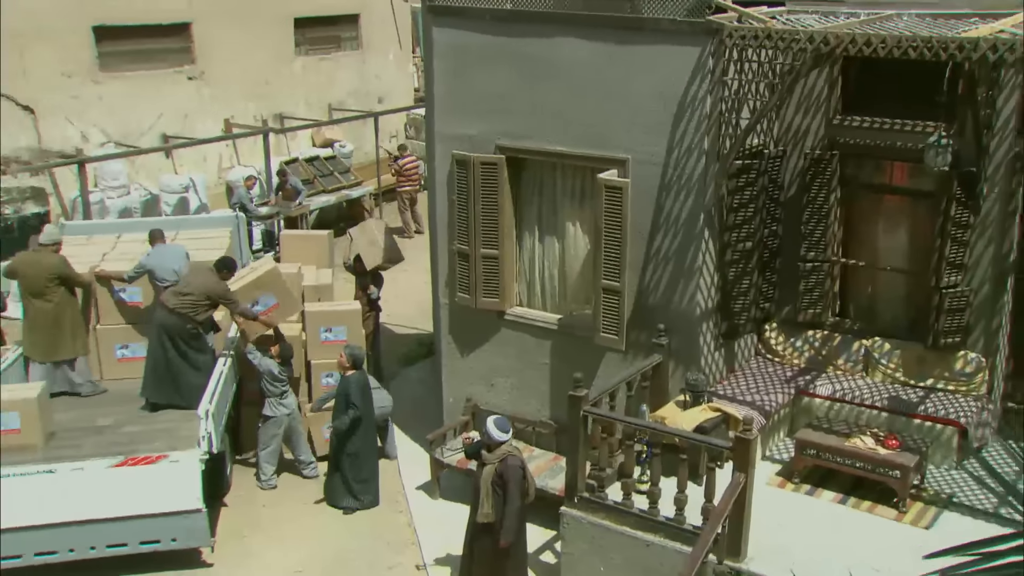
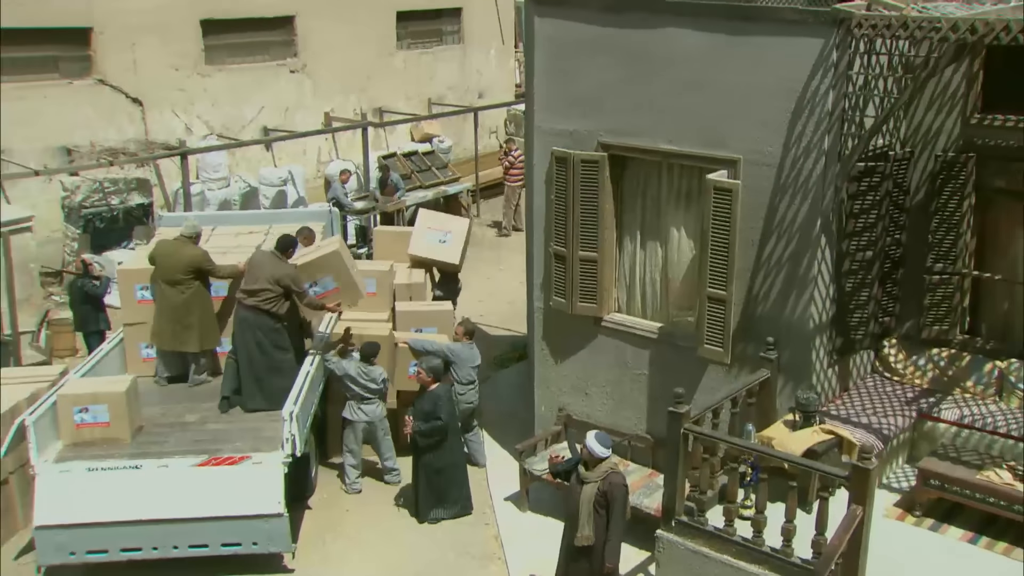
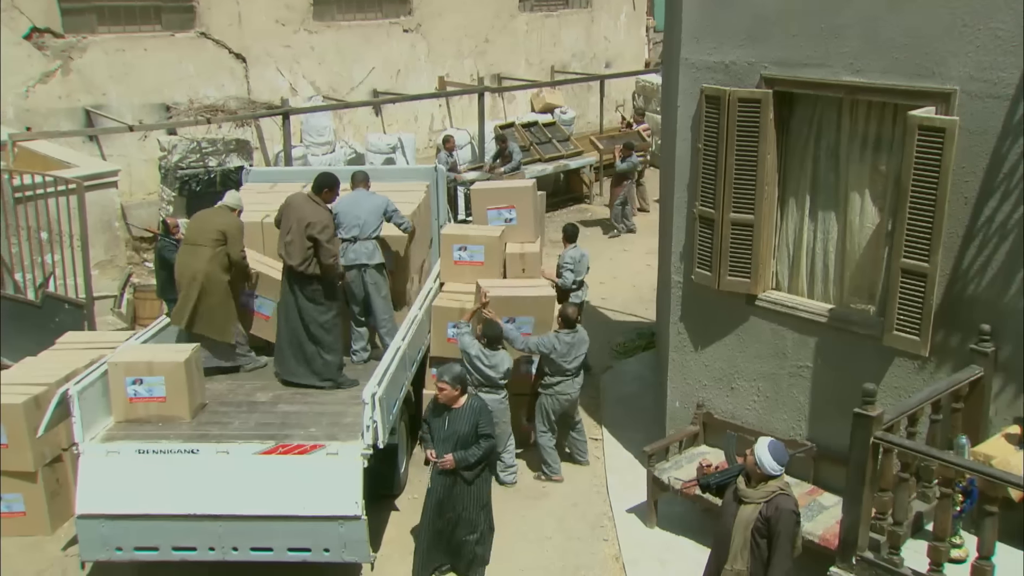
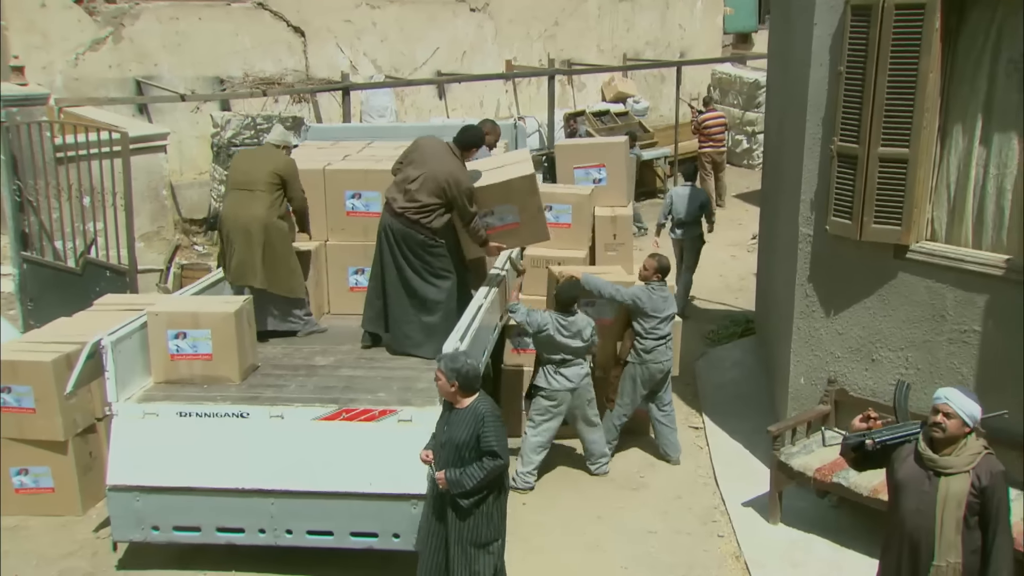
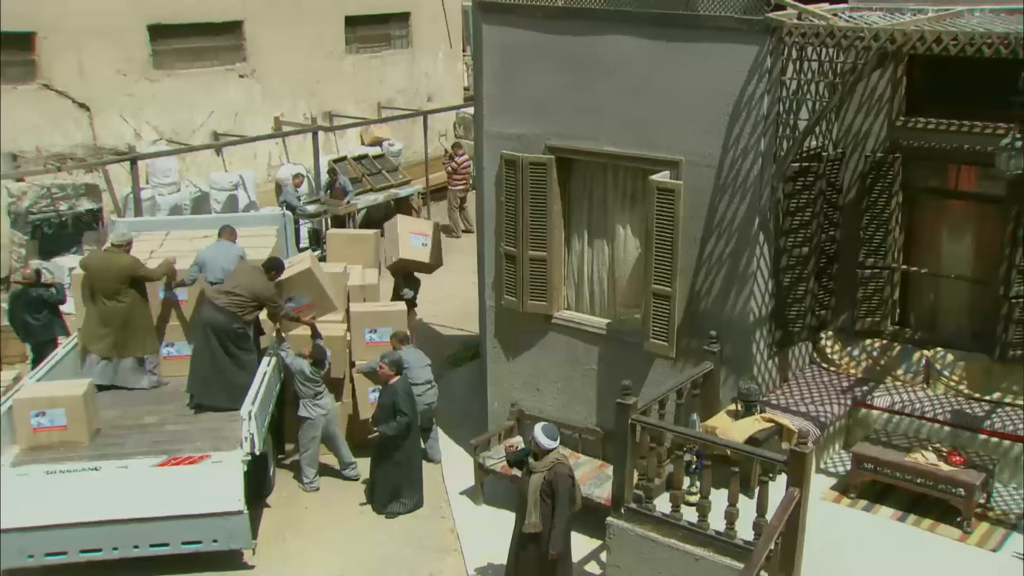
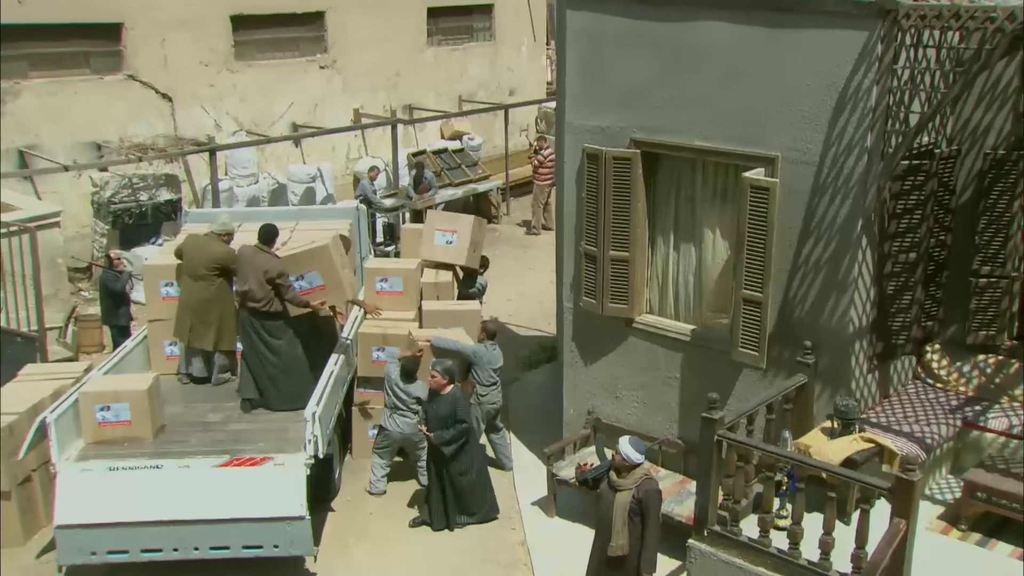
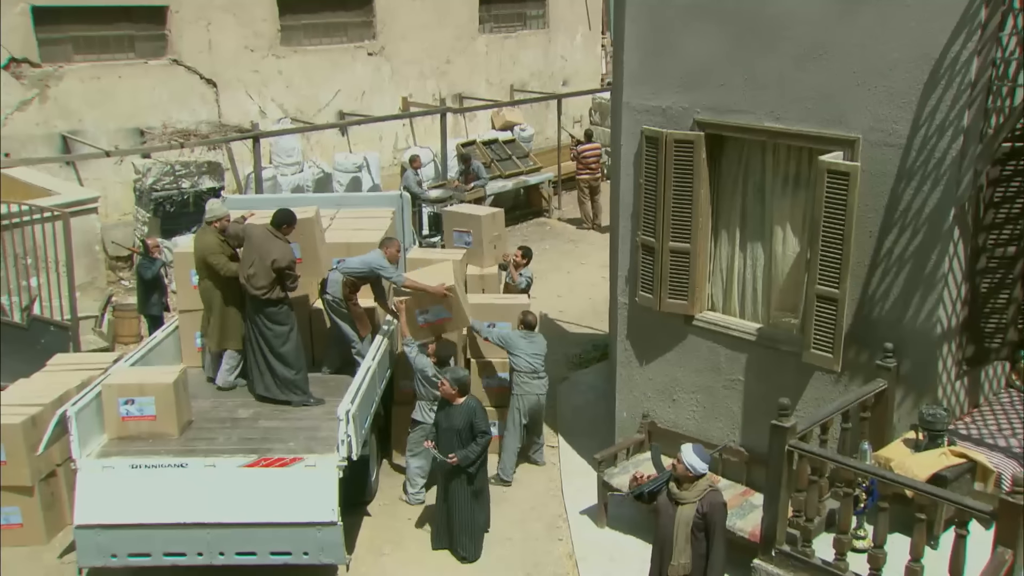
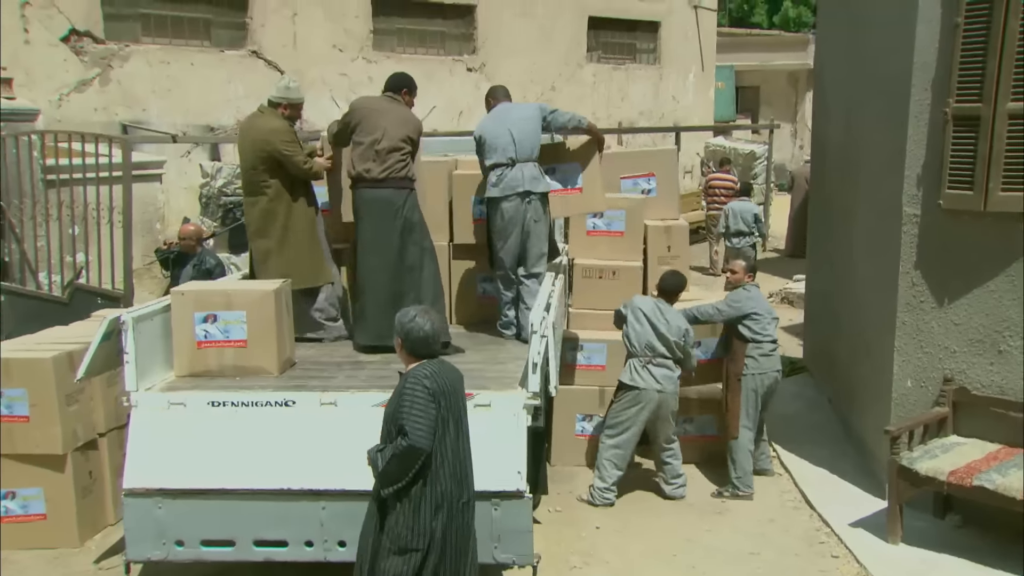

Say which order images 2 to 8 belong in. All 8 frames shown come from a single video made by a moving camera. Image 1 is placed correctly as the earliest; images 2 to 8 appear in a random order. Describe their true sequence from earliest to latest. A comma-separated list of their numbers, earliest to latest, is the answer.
5, 2, 6, 7, 3, 4, 8
